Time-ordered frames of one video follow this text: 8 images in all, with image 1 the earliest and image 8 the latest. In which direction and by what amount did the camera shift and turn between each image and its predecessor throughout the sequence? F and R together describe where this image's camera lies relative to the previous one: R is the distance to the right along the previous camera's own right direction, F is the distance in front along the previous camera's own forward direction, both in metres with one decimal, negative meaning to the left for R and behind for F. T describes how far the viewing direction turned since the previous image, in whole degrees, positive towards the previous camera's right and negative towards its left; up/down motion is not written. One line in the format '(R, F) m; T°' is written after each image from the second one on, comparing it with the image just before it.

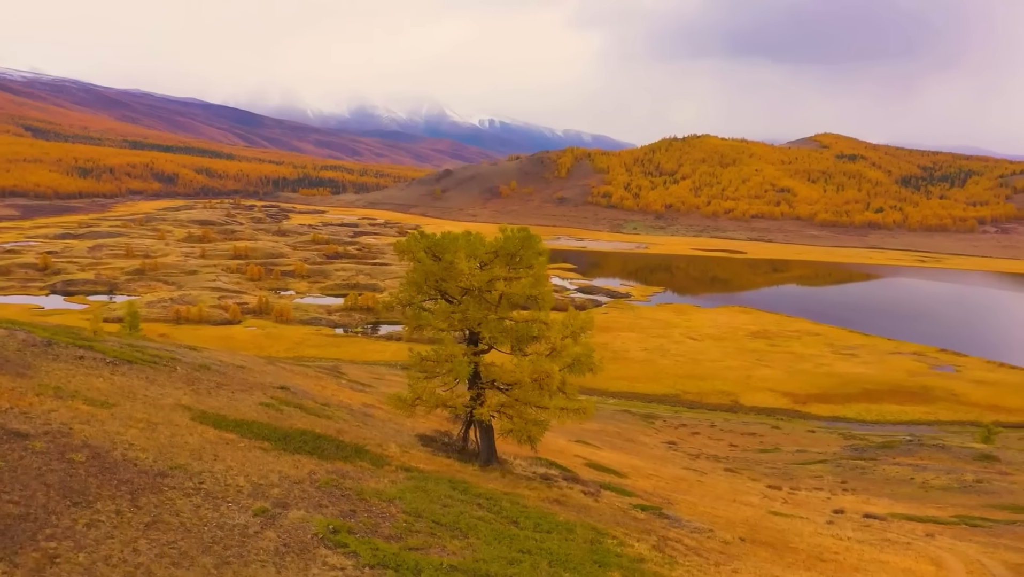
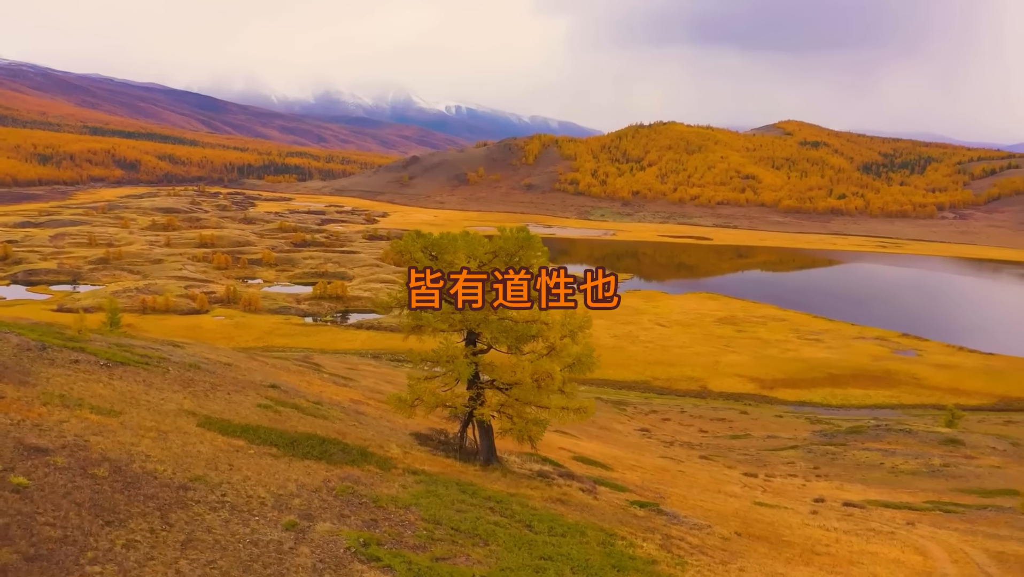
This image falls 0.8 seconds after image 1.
(-0.8, 0.0) m; +2°
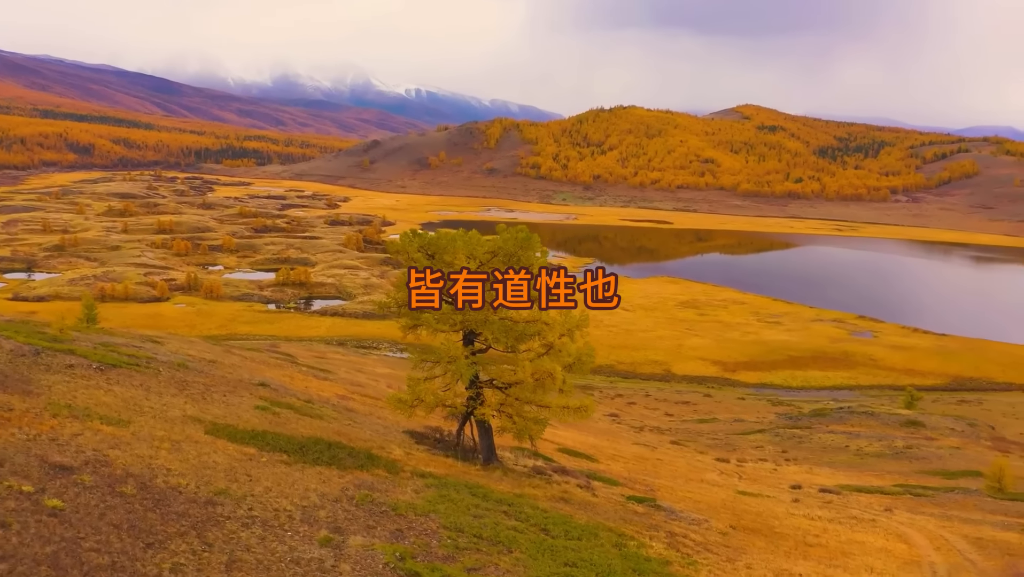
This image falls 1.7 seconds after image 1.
(-0.9, 0.0) m; +2°
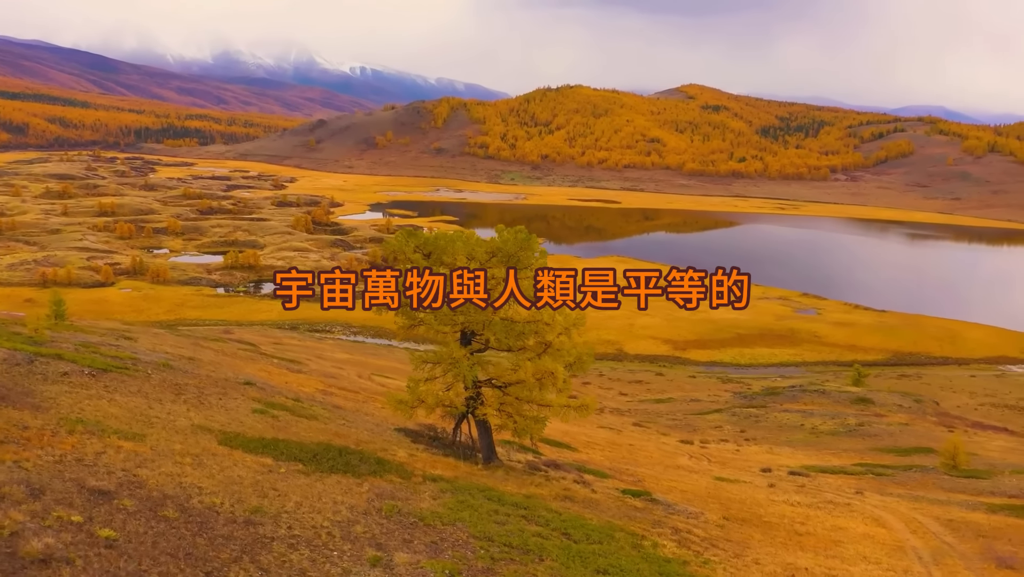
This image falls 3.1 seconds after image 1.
(-1.2, 0.0) m; +3°
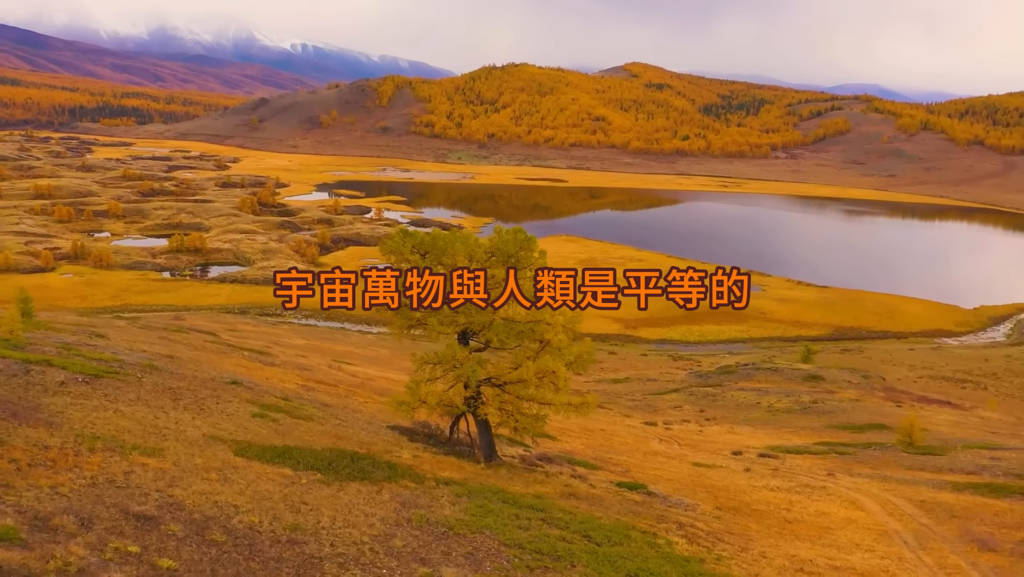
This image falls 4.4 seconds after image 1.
(-1.3, -0.1) m; +3°
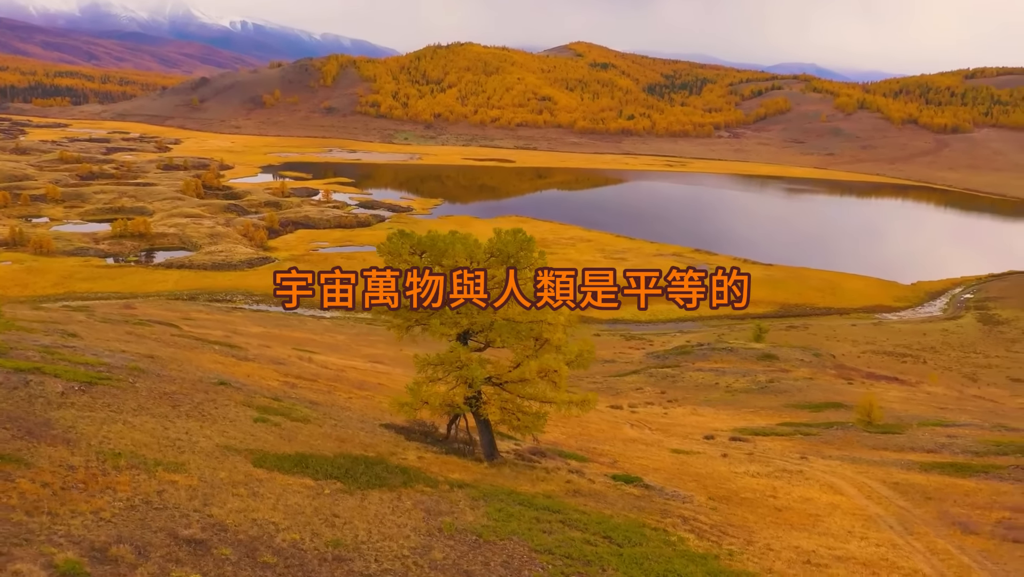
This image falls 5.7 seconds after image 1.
(-1.3, -0.1) m; +3°
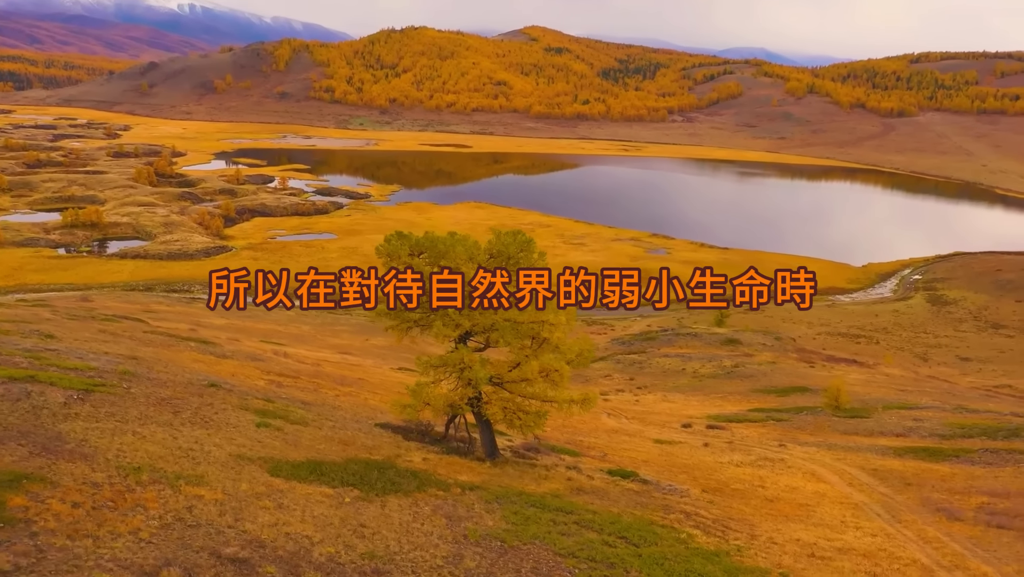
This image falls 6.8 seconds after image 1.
(-1.1, -0.1) m; +2°
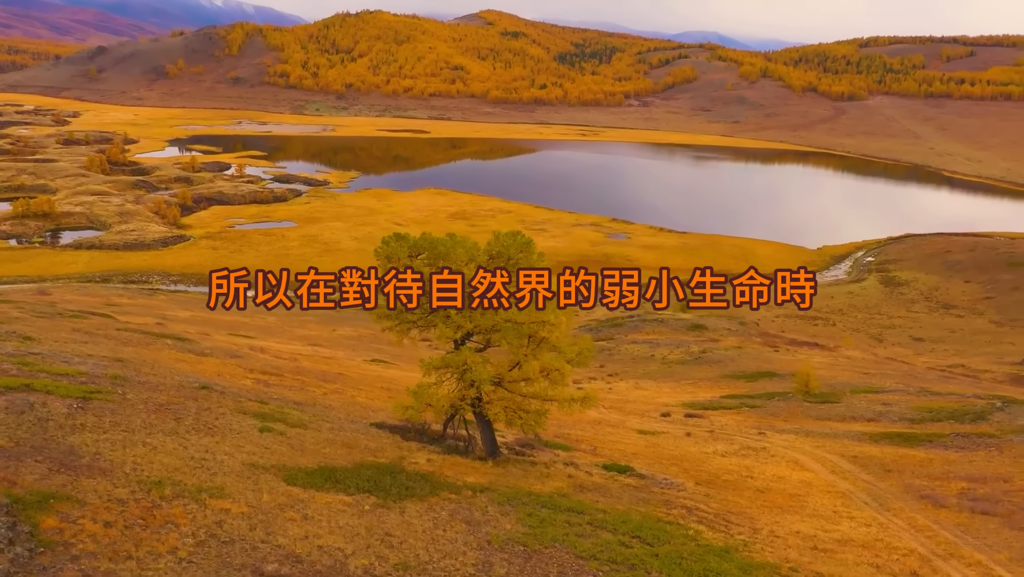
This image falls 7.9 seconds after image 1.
(-1.0, -0.2) m; +2°
